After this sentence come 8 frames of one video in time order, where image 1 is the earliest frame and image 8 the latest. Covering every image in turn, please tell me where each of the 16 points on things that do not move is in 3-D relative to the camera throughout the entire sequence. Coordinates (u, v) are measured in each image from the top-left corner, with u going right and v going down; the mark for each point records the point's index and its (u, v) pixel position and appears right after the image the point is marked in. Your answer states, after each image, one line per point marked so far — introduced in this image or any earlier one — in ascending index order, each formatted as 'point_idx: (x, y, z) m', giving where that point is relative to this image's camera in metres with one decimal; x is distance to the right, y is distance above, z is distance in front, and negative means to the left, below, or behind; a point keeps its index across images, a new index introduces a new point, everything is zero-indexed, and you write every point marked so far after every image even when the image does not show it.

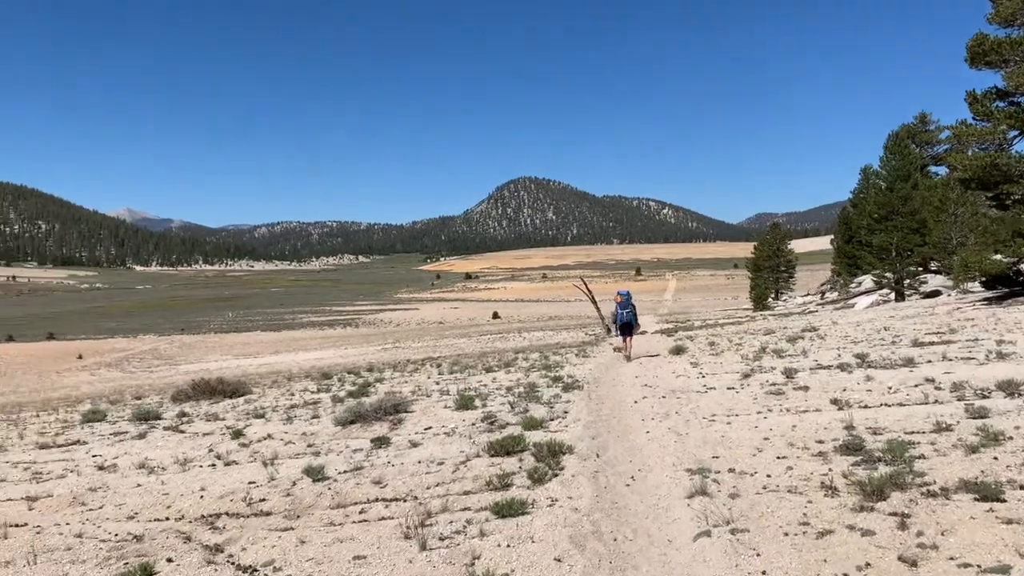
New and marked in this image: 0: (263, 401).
0: (-4.6, -2.1, +16.3) m
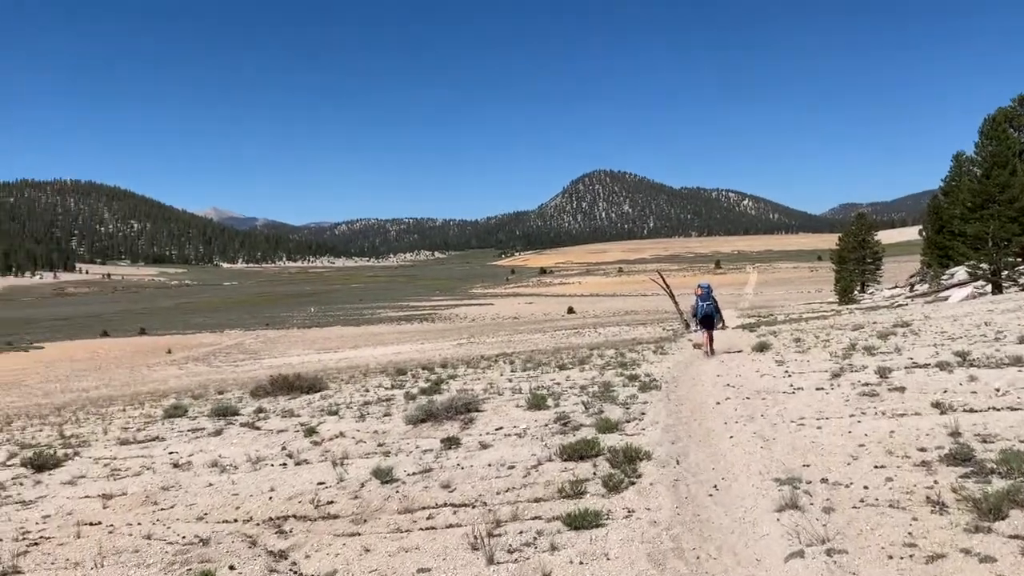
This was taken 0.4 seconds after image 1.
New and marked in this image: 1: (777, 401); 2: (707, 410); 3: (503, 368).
0: (-3.2, -2.0, +16.3) m
1: (+2.9, -1.2, +9.5) m
2: (+2.1, -1.3, +9.5) m
3: (-0.2, -1.8, +19.9) m
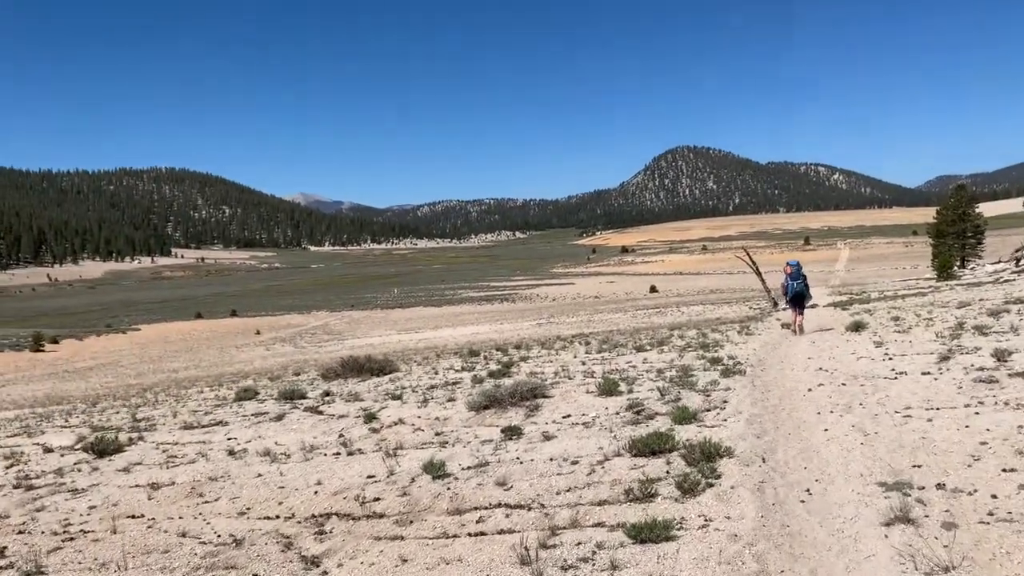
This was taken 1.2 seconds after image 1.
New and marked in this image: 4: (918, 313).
0: (-1.9, -1.7, +15.8) m
1: (+3.5, -1.0, +8.5) m
2: (+2.7, -1.1, +8.5) m
3: (+1.4, -1.3, +19.1) m
4: (+8.9, -0.5, +19.3) m
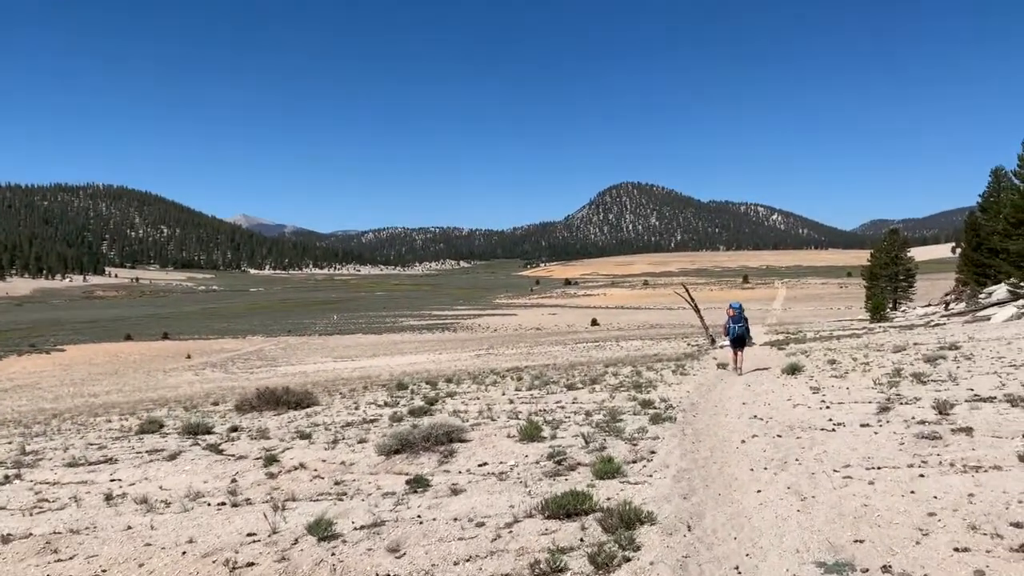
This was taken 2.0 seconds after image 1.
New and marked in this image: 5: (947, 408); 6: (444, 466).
0: (-3.2, -2.2, +14.8) m
1: (+2.7, -1.4, +7.9) m
2: (+1.9, -1.5, +7.8) m
3: (-0.1, -2.0, +18.4) m
4: (+7.4, -1.5, +19.1) m
5: (+4.2, -1.2, +8.5) m
6: (-0.7, -1.7, +8.6) m
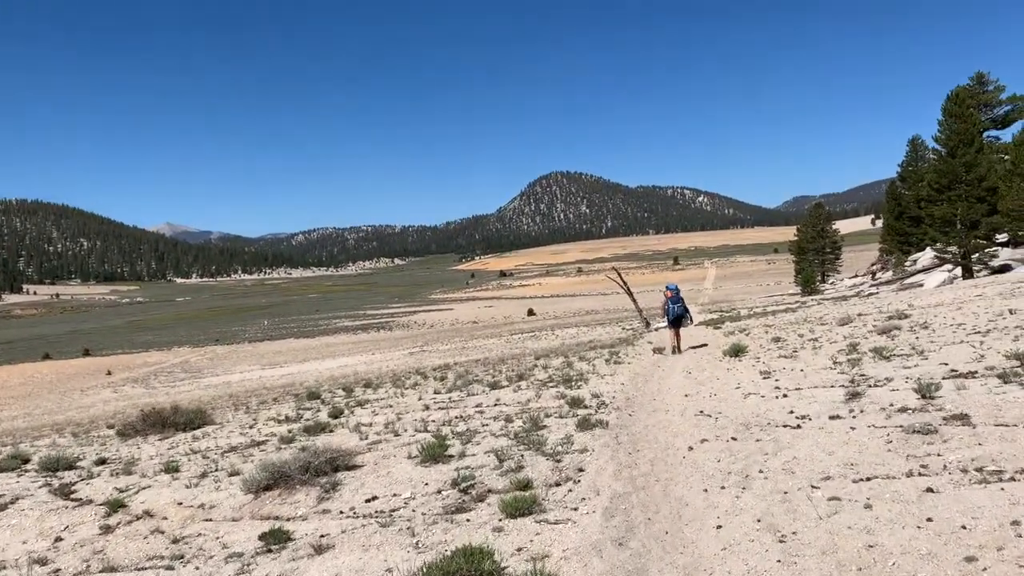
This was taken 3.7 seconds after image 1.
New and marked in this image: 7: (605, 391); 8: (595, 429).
0: (-4.4, -2.2, +12.8) m
1: (+1.9, -1.1, +6.3) m
2: (+1.2, -1.2, +6.2) m
3: (-1.6, -1.9, +16.6) m
4: (+5.8, -0.9, +17.8) m
5: (+3.4, -0.8, +7.1) m
6: (-1.5, -1.7, +6.8) m
7: (+1.1, -1.3, +10.9) m
8: (+0.7, -1.2, +7.7) m
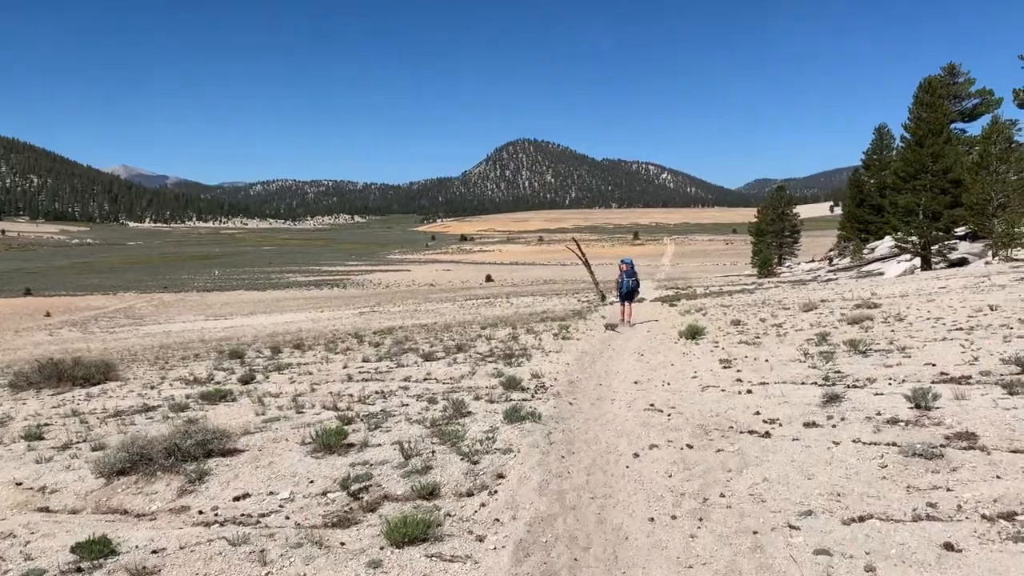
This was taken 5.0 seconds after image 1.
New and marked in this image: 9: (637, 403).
0: (-5.3, -1.4, +11.4) m
1: (+1.4, -1.0, +5.1) m
2: (+0.6, -1.1, +5.0) m
3: (-2.7, -1.1, +15.2) m
4: (+4.7, -0.5, +16.8) m
5: (+2.8, -0.7, +5.9) m
6: (-2.1, -1.3, +5.5) m
7: (+0.4, -0.9, +9.7) m
8: (+0.1, -1.0, +6.5) m
9: (+1.0, -0.9, +7.3) m
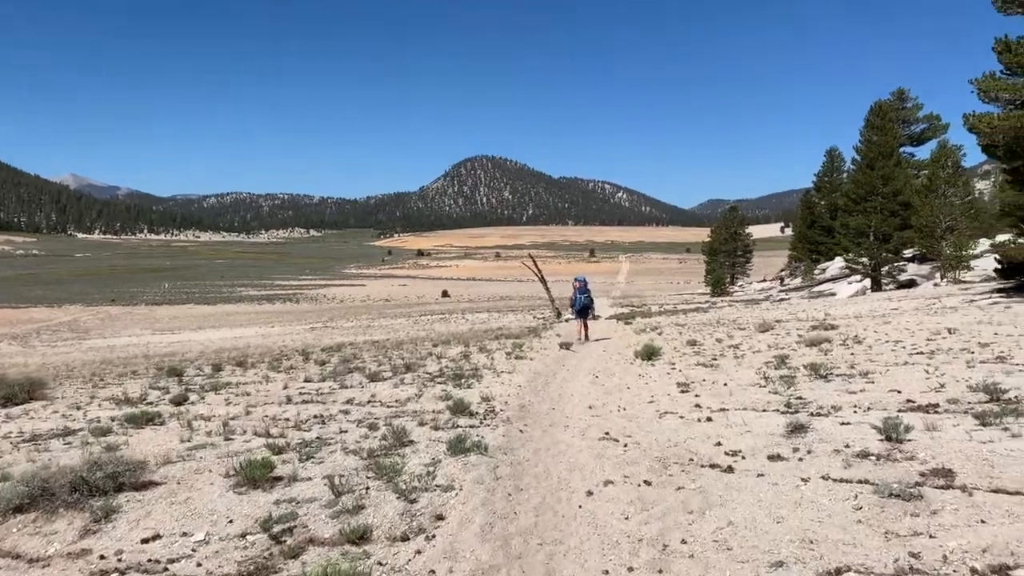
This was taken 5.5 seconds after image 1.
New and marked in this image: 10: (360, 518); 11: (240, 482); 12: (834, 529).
0: (-5.9, -1.6, +10.6) m
1: (+1.0, -1.1, +4.7) m
2: (+0.3, -1.2, +4.5) m
3: (-3.5, -1.4, +14.6) m
4: (+3.8, -0.9, +16.5) m
5: (+2.4, -0.9, +5.6) m
6: (-2.4, -1.4, +4.9) m
7: (-0.2, -1.1, +9.2) m
8: (-0.3, -1.1, +6.0) m
9: (+0.6, -1.1, +6.8) m
10: (-0.8, -1.3, +4.8) m
11: (-1.8, -1.3, +5.8) m
12: (+1.5, -1.1, +4.0) m
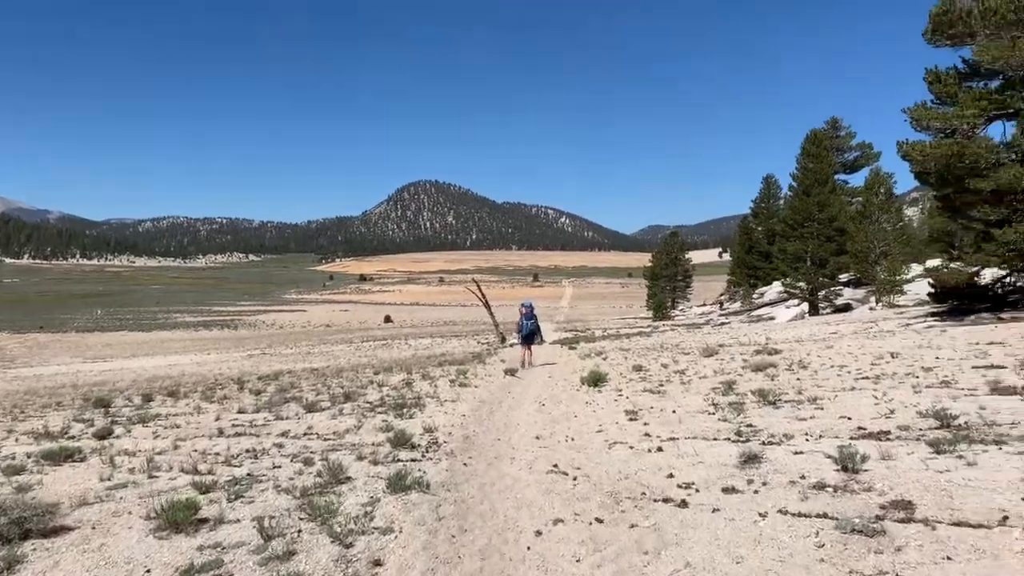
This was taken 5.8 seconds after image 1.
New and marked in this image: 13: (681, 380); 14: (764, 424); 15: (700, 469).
0: (-6.6, -1.9, +9.9) m
1: (+0.8, -1.2, +4.4) m
2: (0.0, -1.3, +4.3) m
3: (-4.4, -1.8, +14.0) m
4: (+2.7, -1.4, +16.4) m
5: (+2.1, -1.1, +5.4) m
6: (-2.7, -1.6, +4.4) m
7: (-0.7, -1.4, +8.9) m
8: (-0.6, -1.3, +5.7) m
9: (+0.2, -1.3, +6.5) m
10: (-1.1, -1.4, +4.5) m
11: (-2.1, -1.4, +5.4) m
12: (+1.2, -1.2, +3.8) m
13: (+2.3, -1.2, +11.9) m
14: (+2.1, -1.1, +7.3) m
15: (+1.3, -1.2, +5.9) m
